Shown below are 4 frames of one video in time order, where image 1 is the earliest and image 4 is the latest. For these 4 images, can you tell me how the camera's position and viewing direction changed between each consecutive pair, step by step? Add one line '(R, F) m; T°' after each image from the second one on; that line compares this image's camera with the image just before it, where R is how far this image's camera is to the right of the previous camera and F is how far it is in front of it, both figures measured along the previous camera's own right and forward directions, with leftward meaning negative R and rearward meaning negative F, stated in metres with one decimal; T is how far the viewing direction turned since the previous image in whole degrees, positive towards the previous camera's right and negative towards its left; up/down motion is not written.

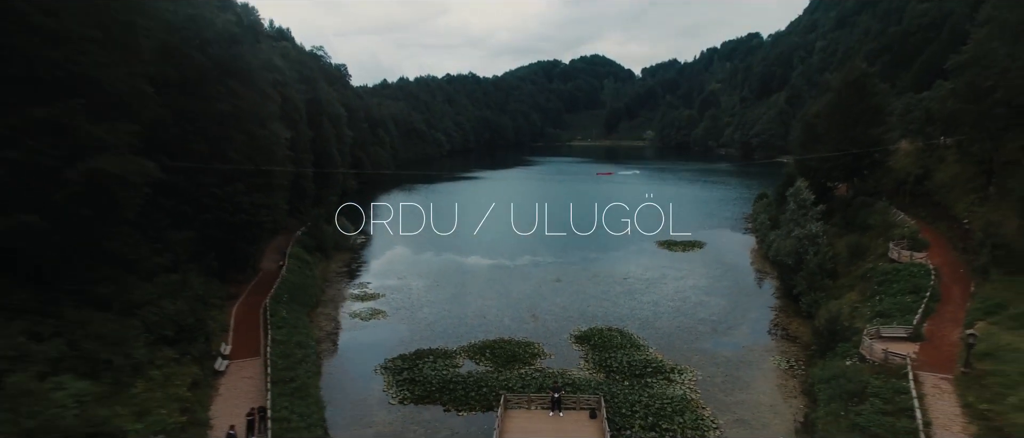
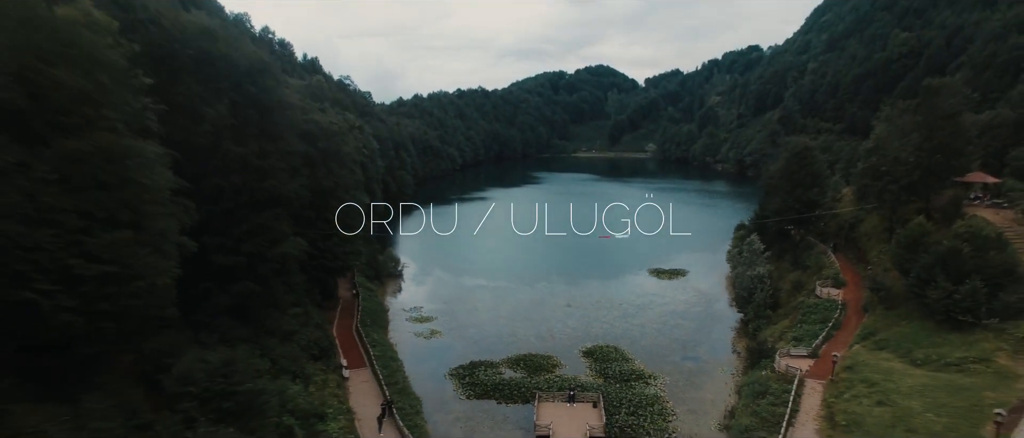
(-1.2, -8.7) m; 0°
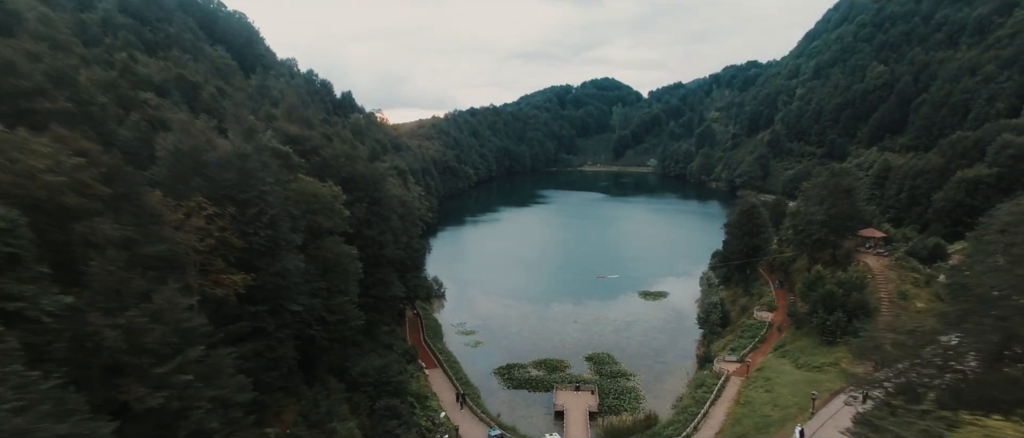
(-1.4, -13.0) m; -1°
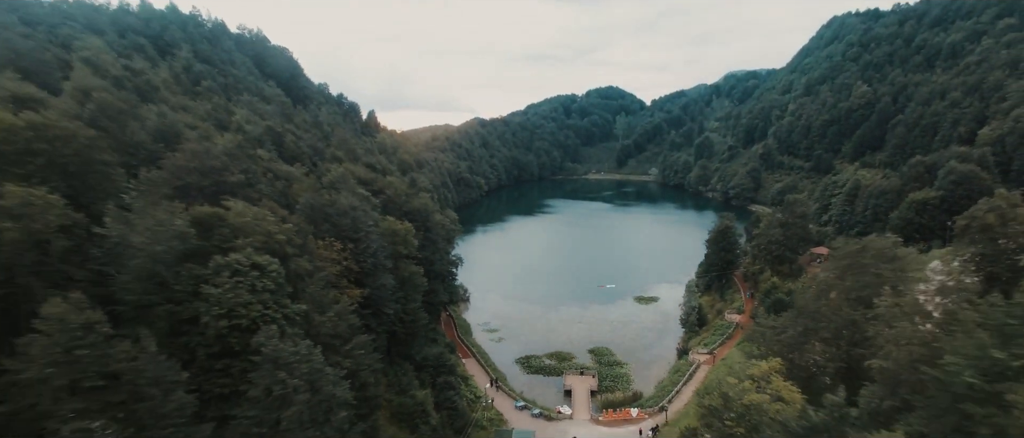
(-1.3, -10.7) m; -1°
